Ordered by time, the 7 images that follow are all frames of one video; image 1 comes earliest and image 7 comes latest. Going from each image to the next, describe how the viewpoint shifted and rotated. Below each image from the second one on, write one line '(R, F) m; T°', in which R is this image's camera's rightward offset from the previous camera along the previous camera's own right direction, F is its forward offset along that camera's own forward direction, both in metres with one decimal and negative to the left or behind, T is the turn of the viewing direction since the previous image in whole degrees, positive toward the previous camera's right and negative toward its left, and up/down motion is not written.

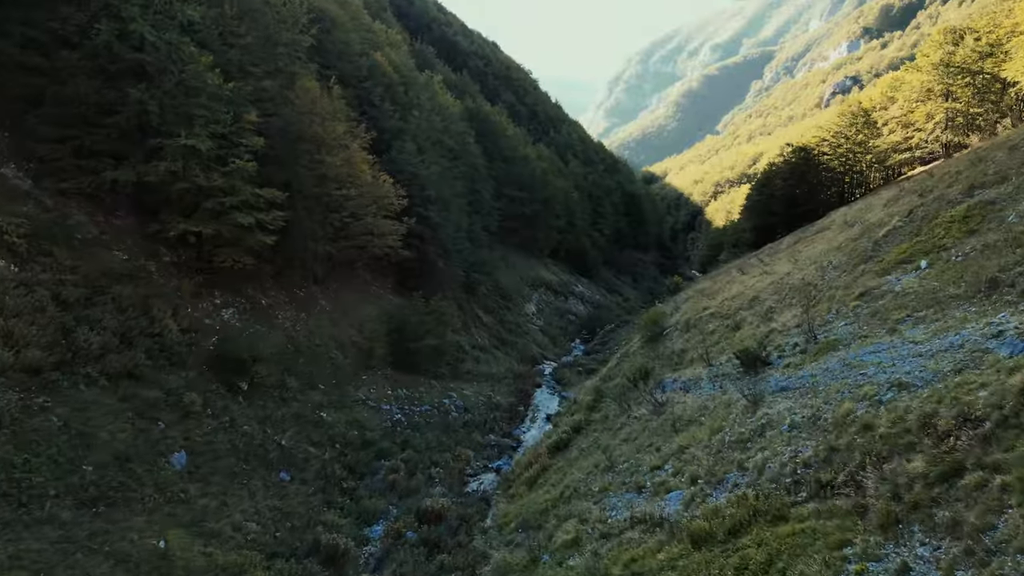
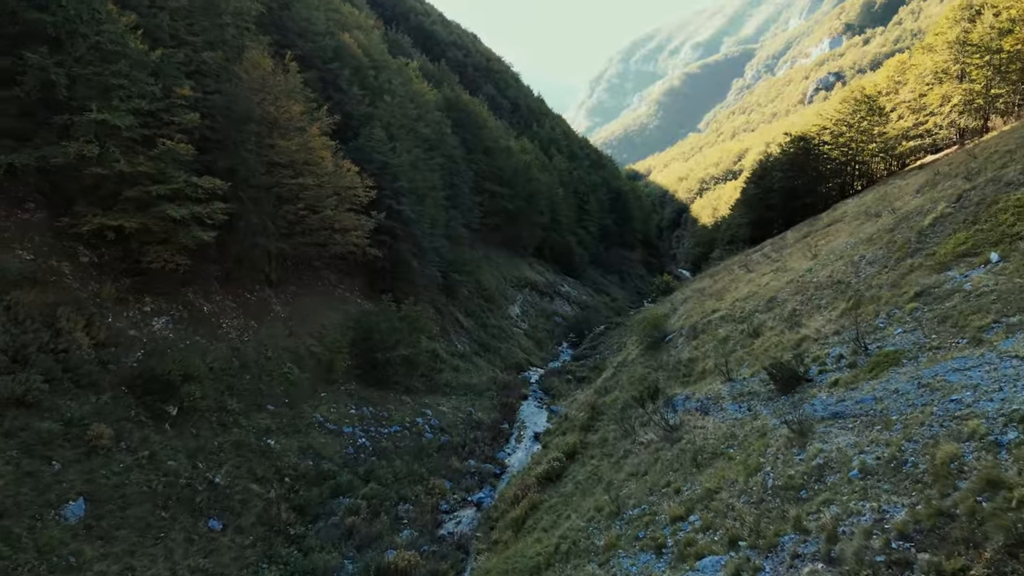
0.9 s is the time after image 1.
(+0.1, +3.4) m; +1°
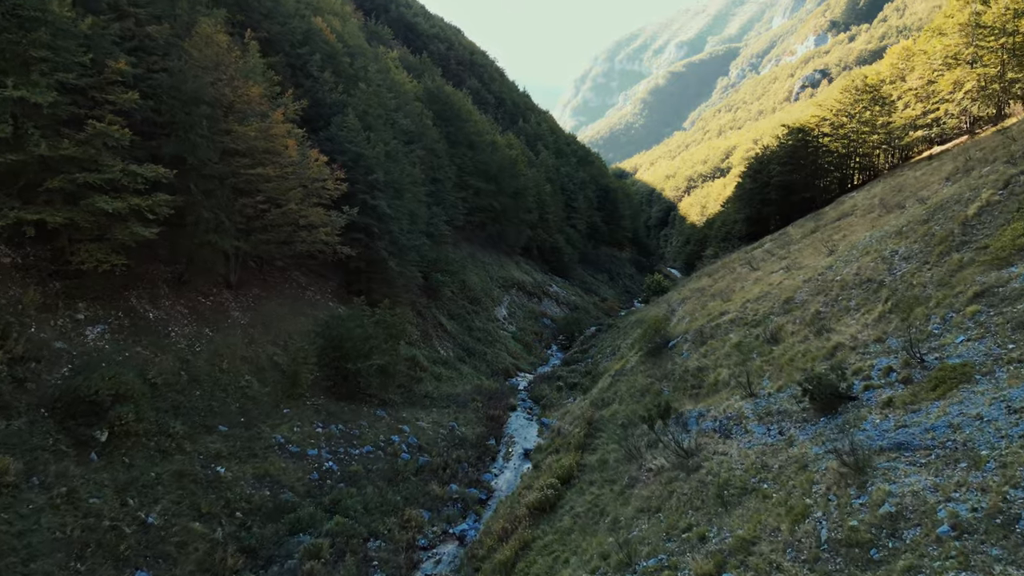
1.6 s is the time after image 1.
(0.0, +2.4) m; +1°
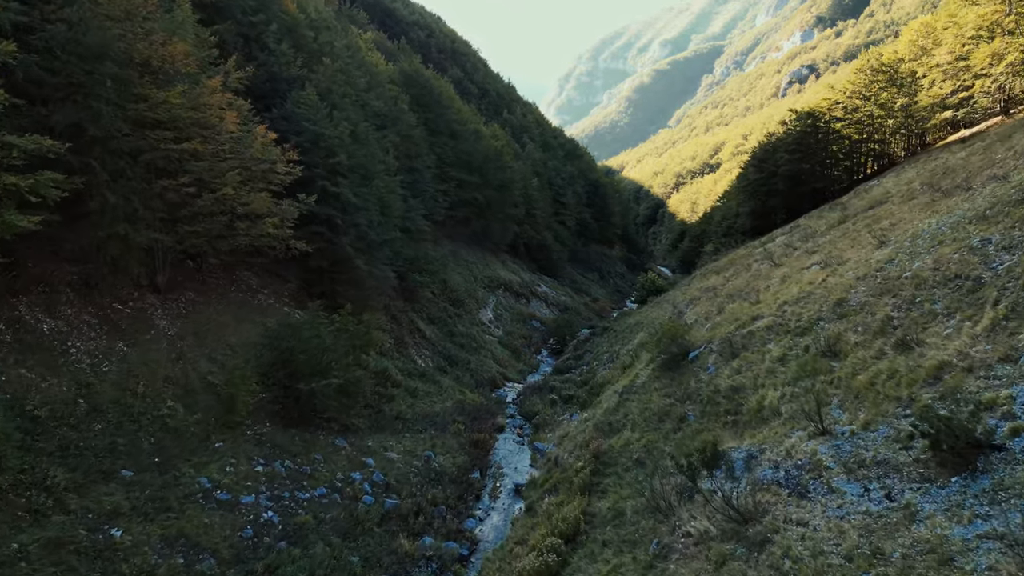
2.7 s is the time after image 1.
(0.0, +3.9) m; +1°
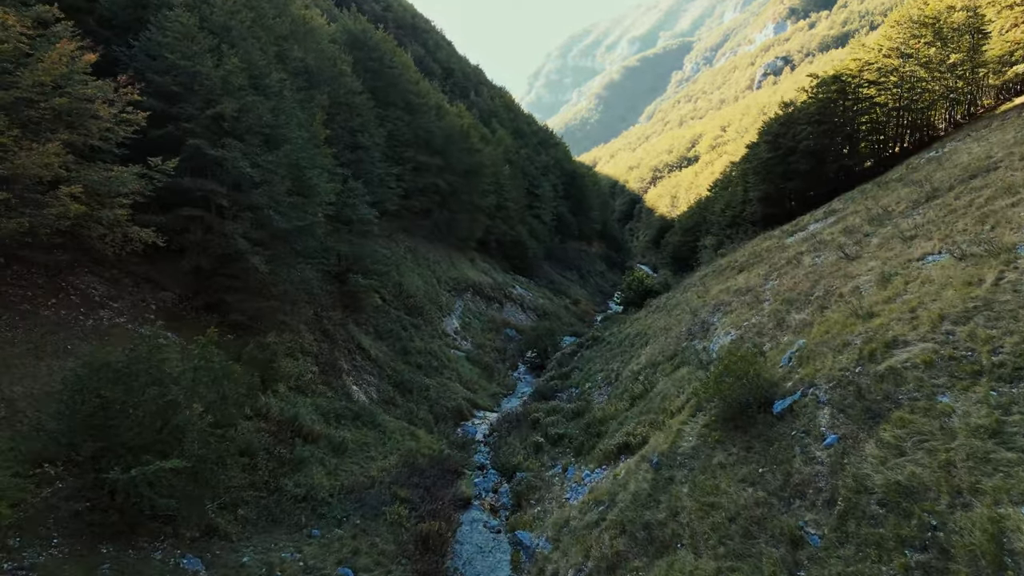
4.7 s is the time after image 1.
(+0.1, +7.4) m; +2°
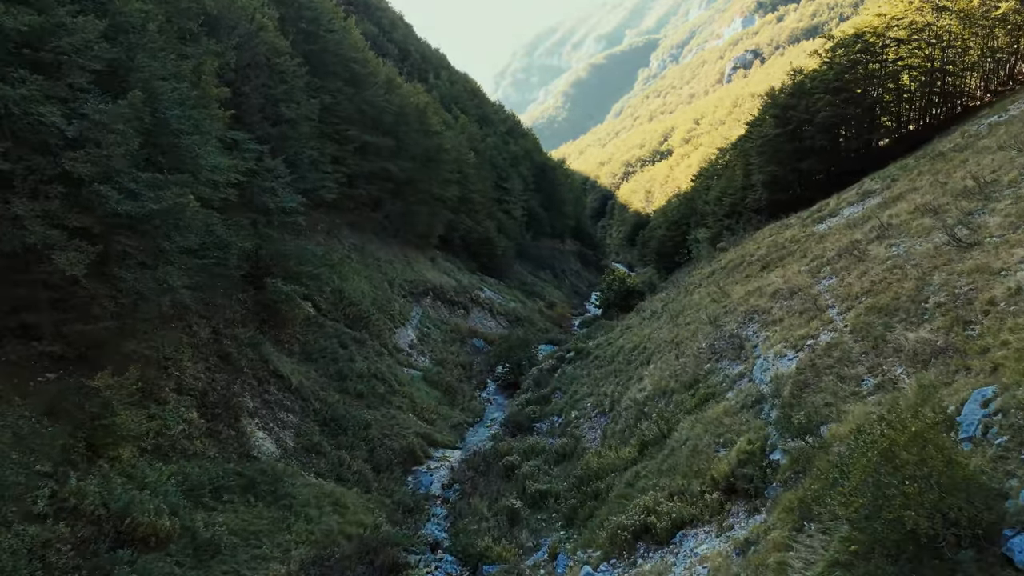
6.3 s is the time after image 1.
(+0.2, +5.8) m; +2°
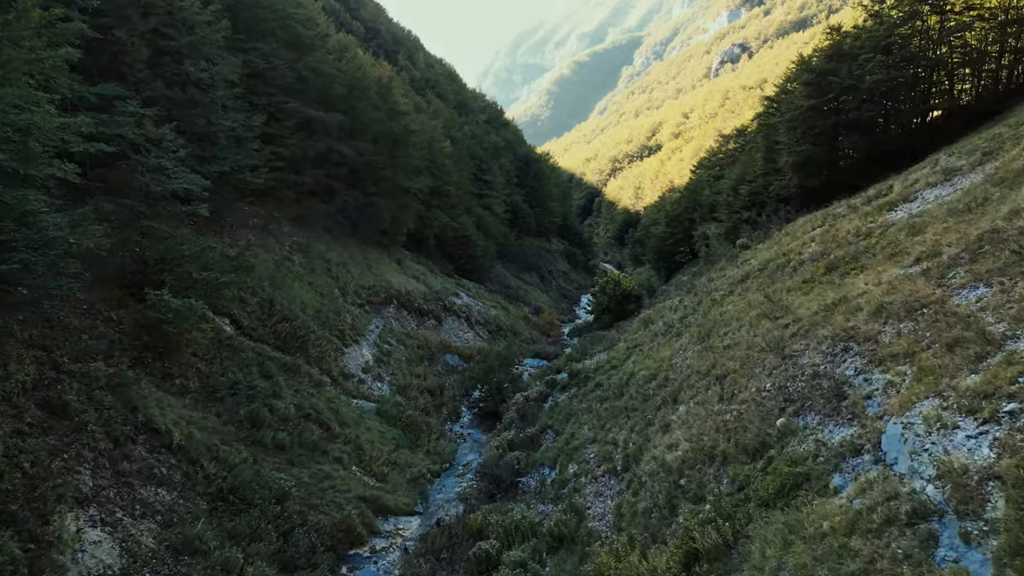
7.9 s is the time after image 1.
(+0.2, +5.6) m; +1°
